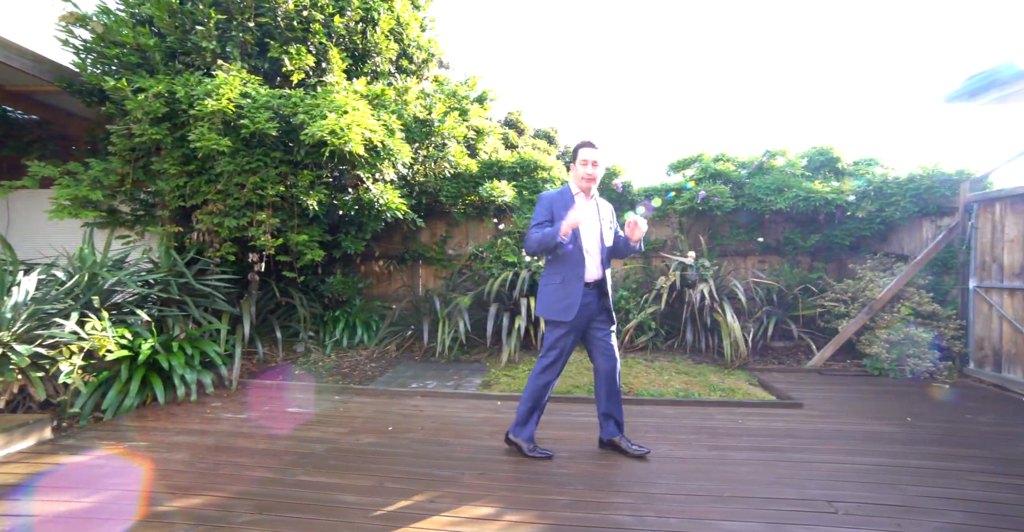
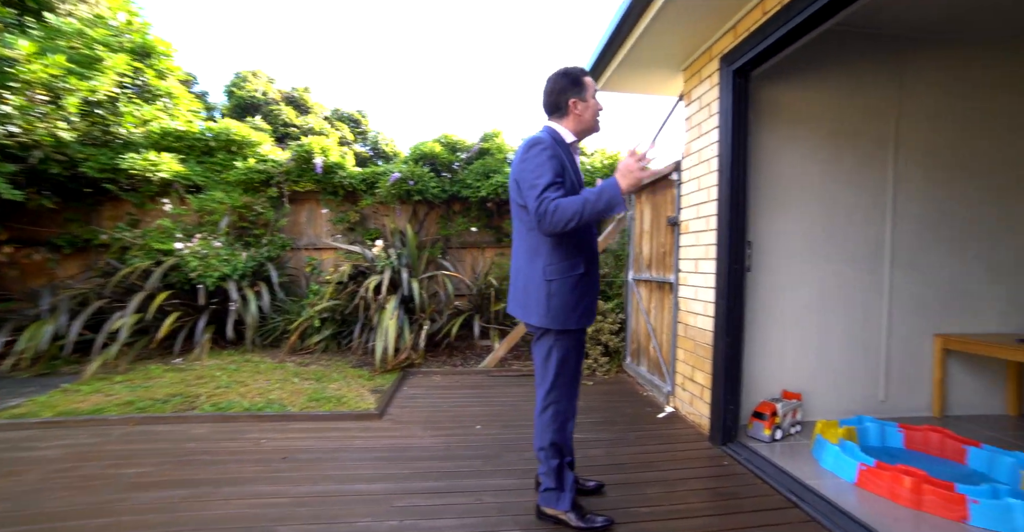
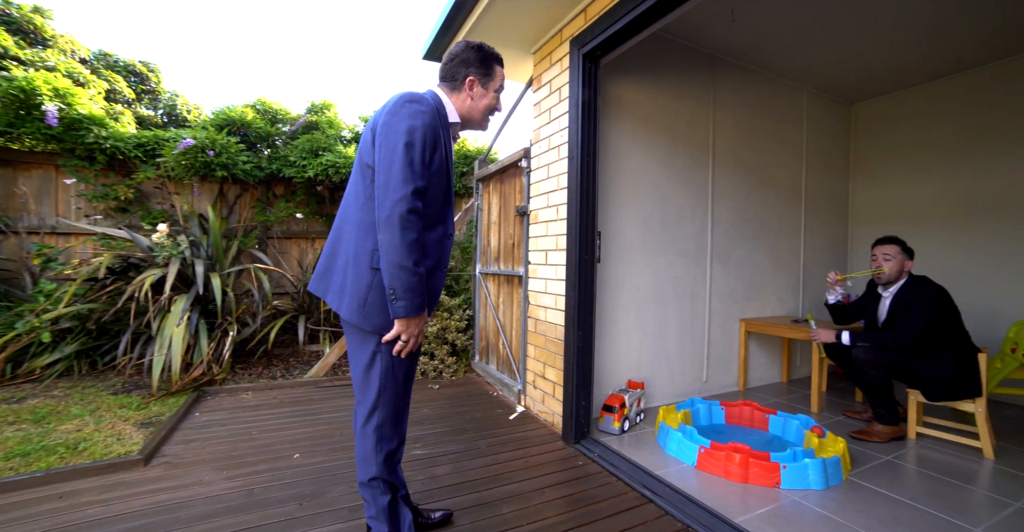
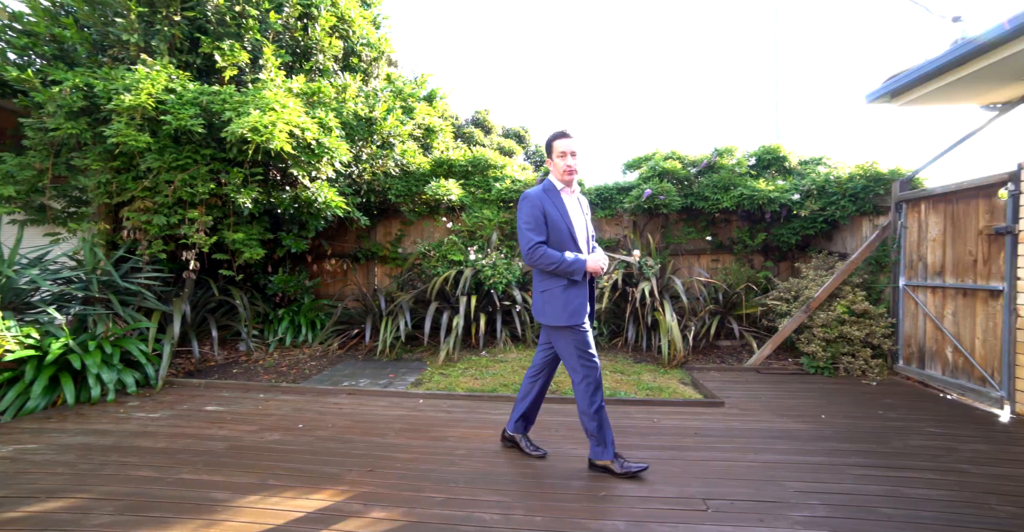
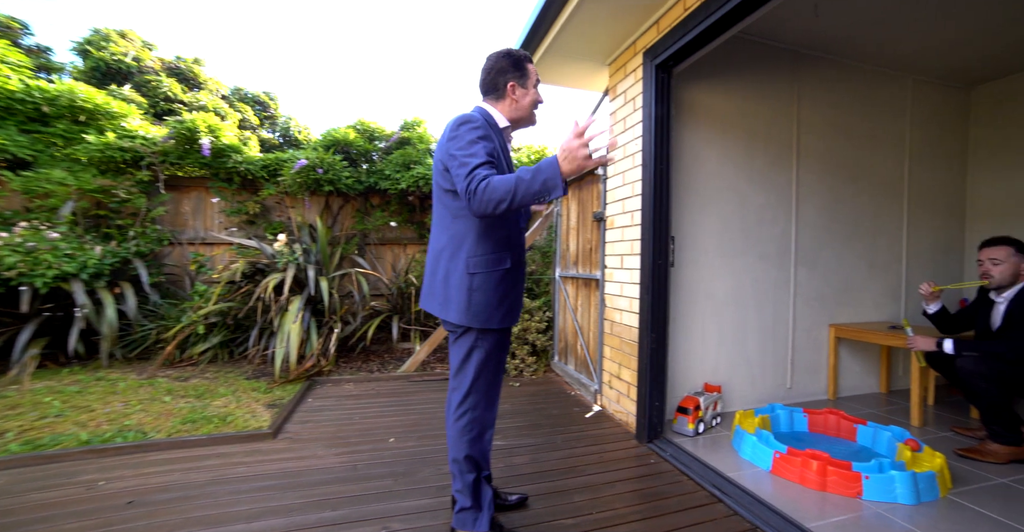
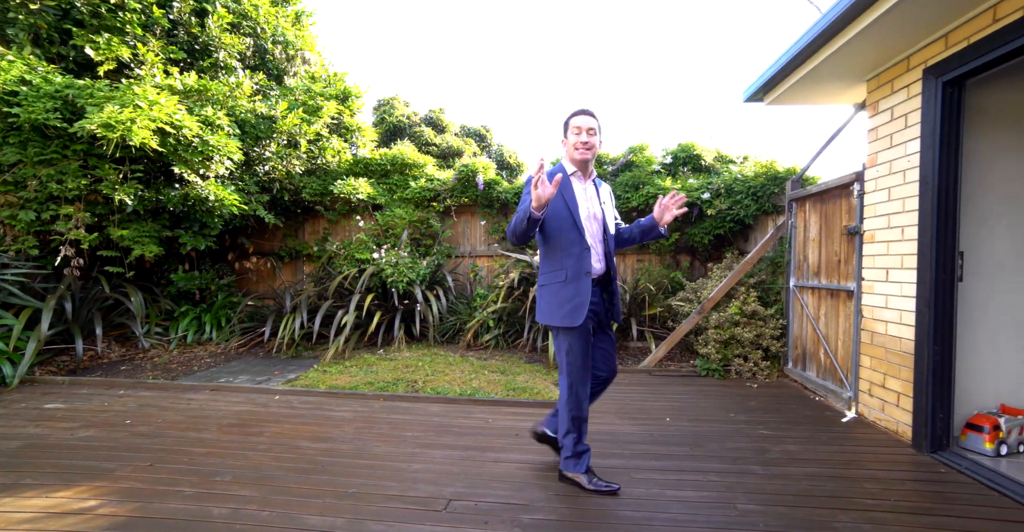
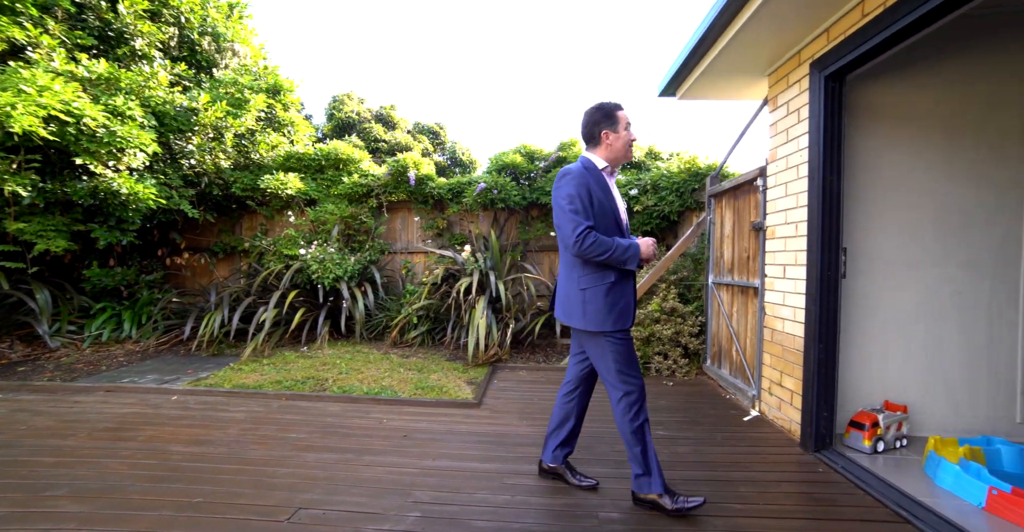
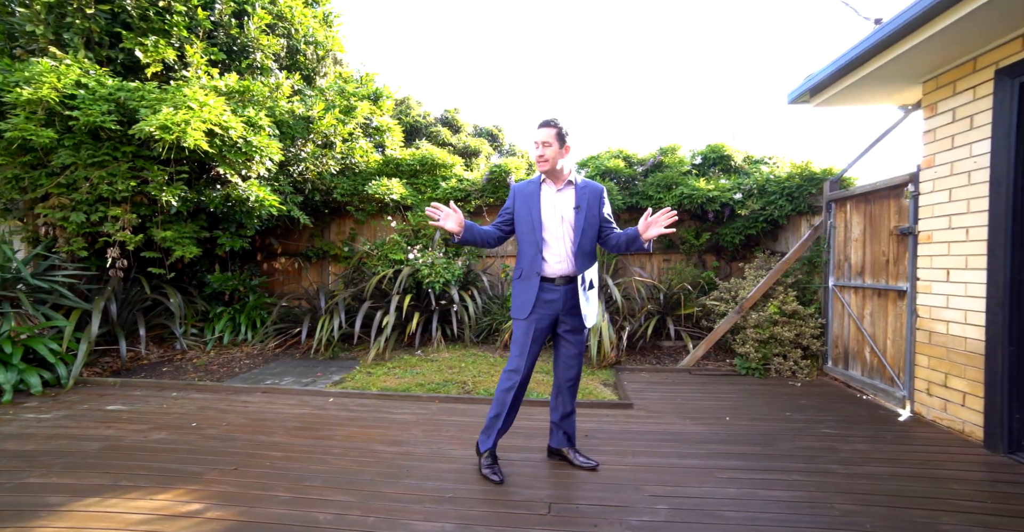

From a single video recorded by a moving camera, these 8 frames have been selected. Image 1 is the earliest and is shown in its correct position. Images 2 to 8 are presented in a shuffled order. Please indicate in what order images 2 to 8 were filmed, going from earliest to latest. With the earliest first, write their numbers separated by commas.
4, 8, 6, 7, 2, 5, 3
